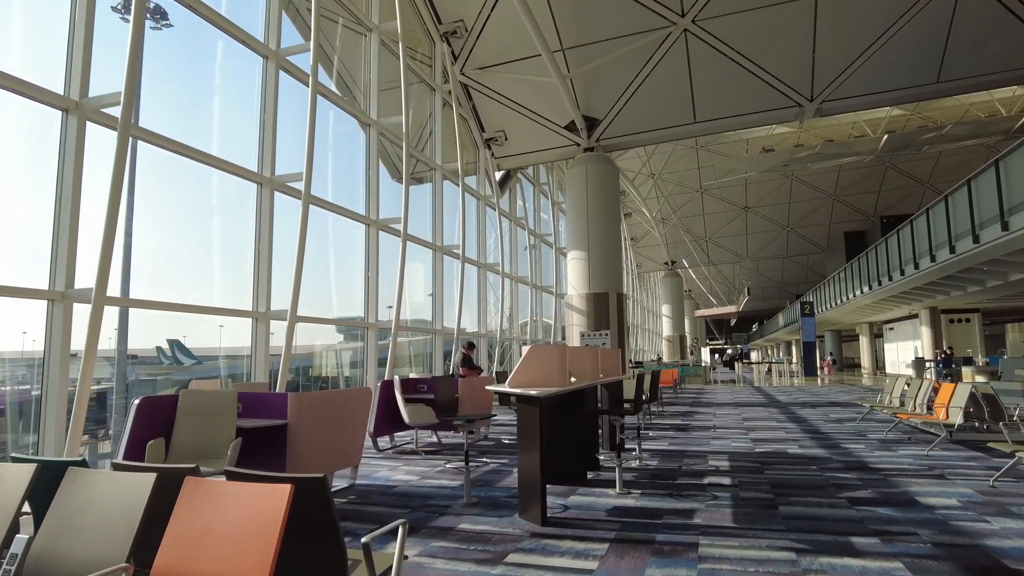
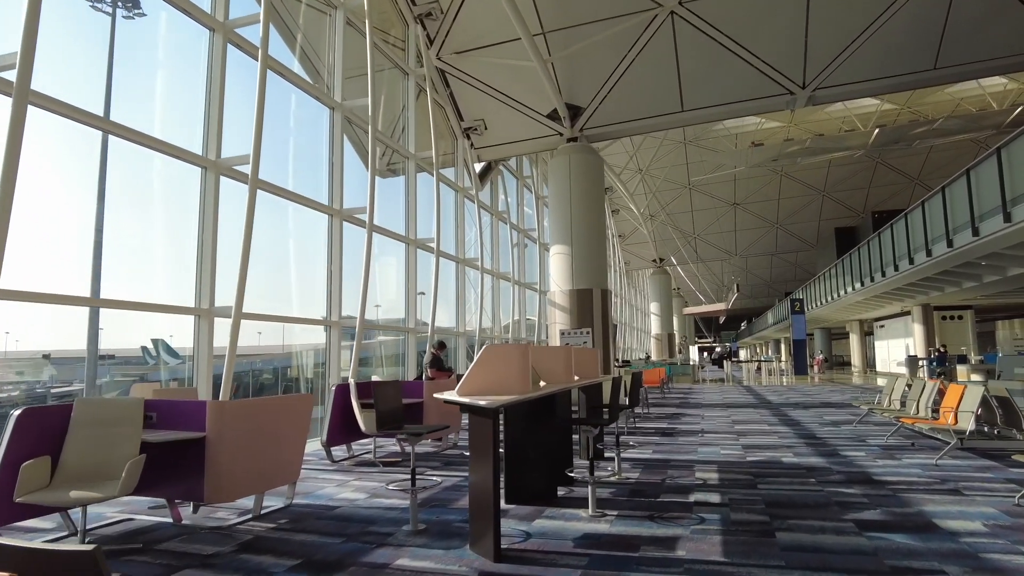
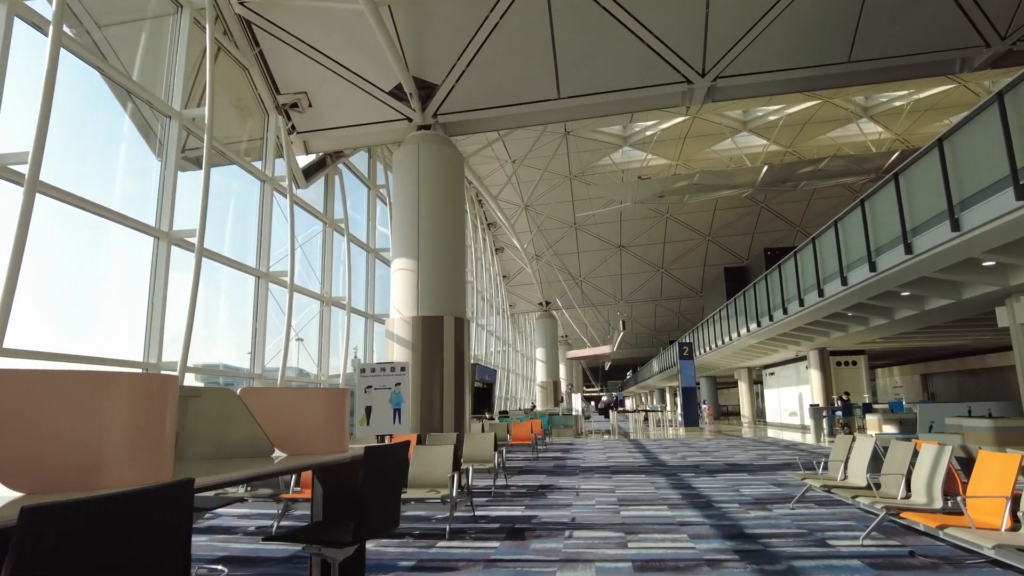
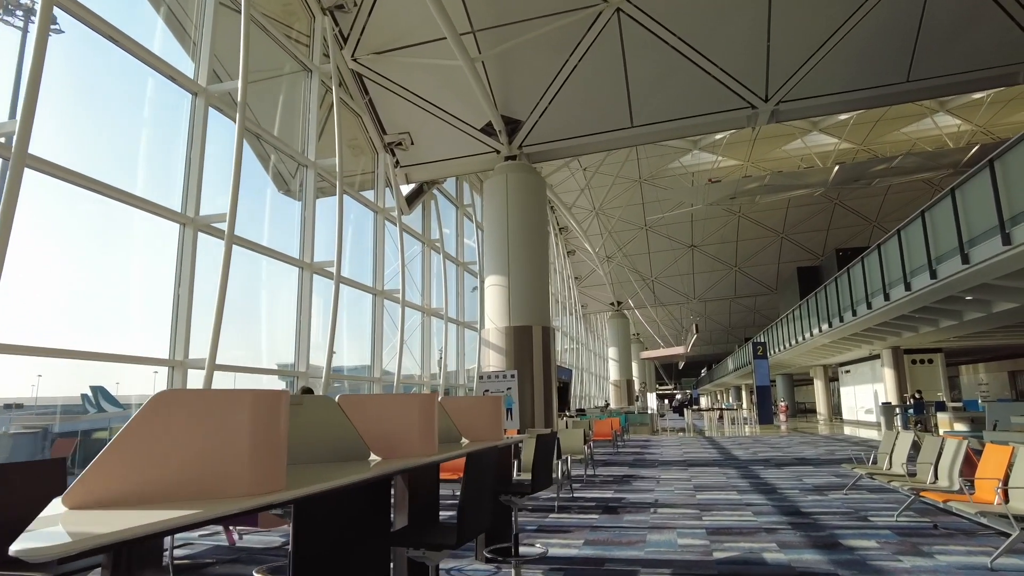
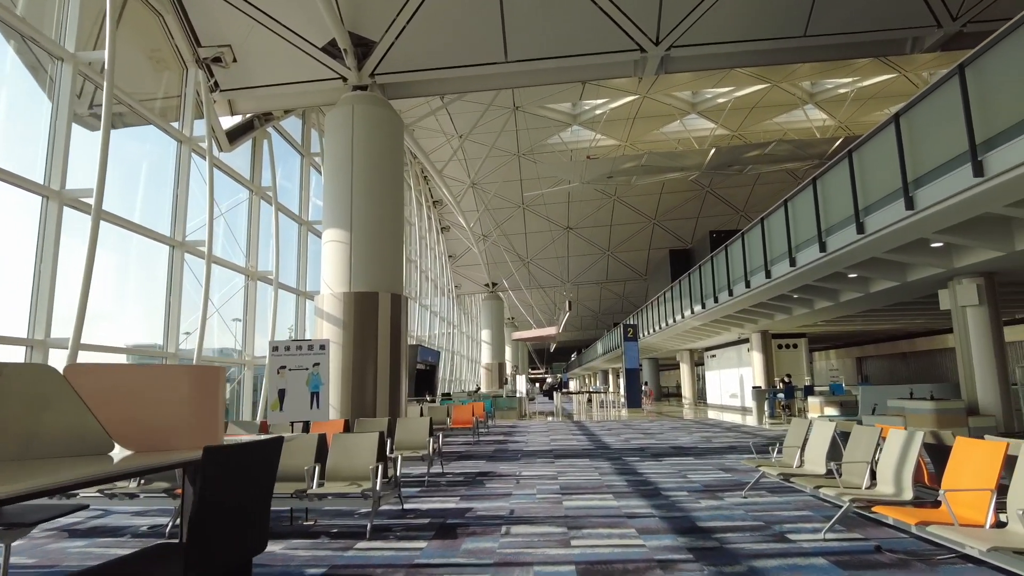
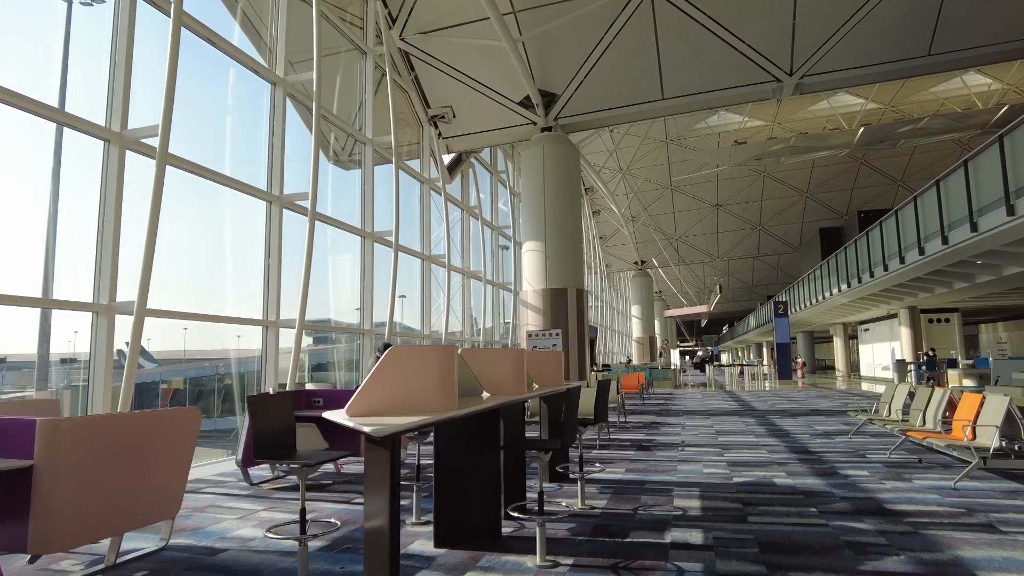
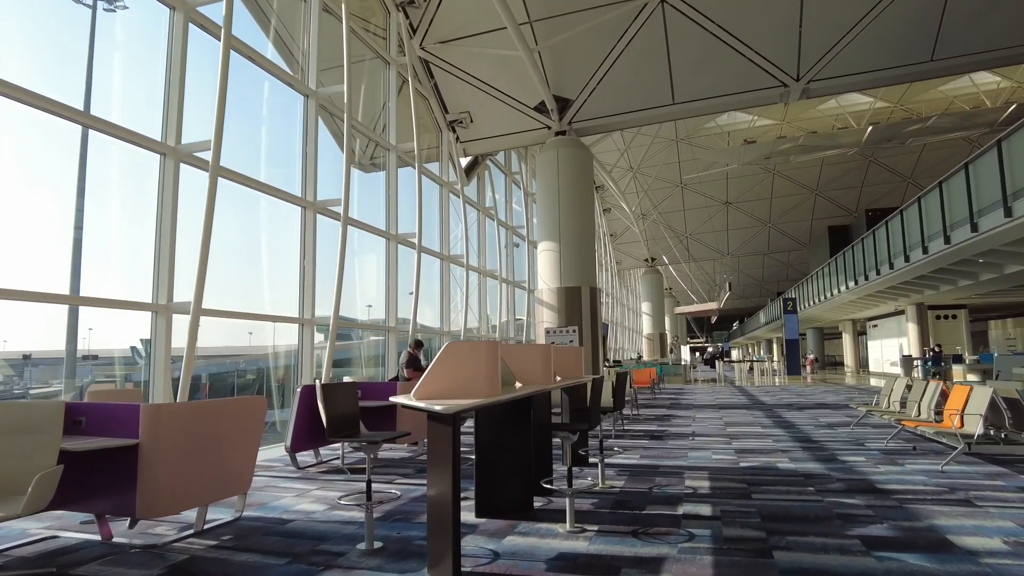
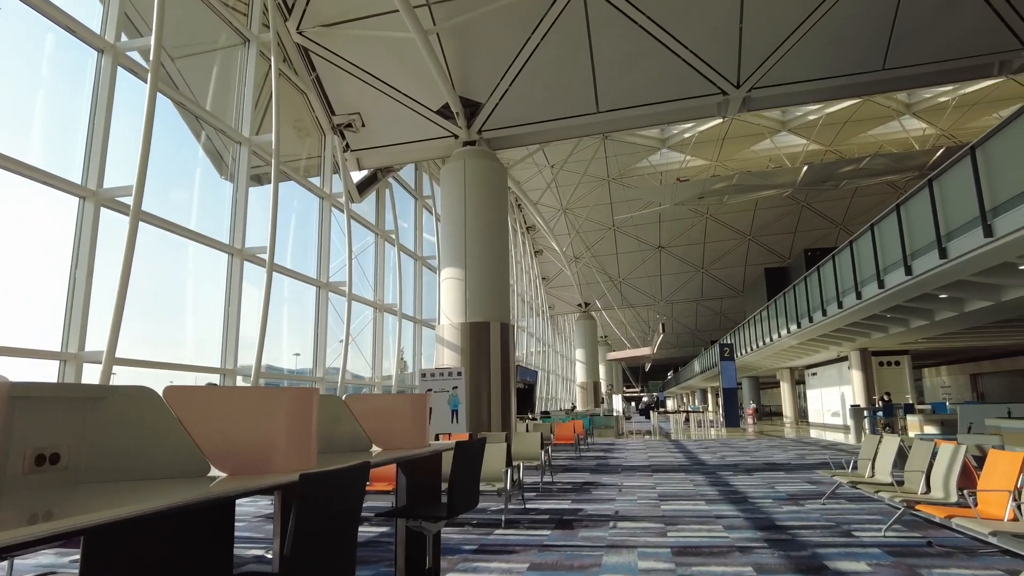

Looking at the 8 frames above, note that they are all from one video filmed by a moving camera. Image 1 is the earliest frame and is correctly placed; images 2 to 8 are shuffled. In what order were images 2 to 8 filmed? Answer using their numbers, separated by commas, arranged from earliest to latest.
2, 7, 6, 4, 8, 3, 5
